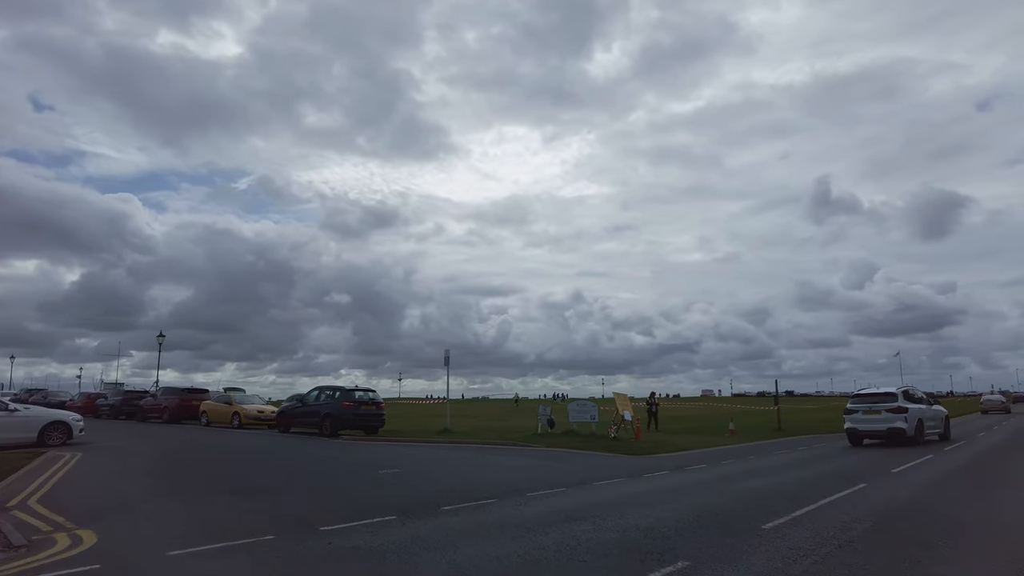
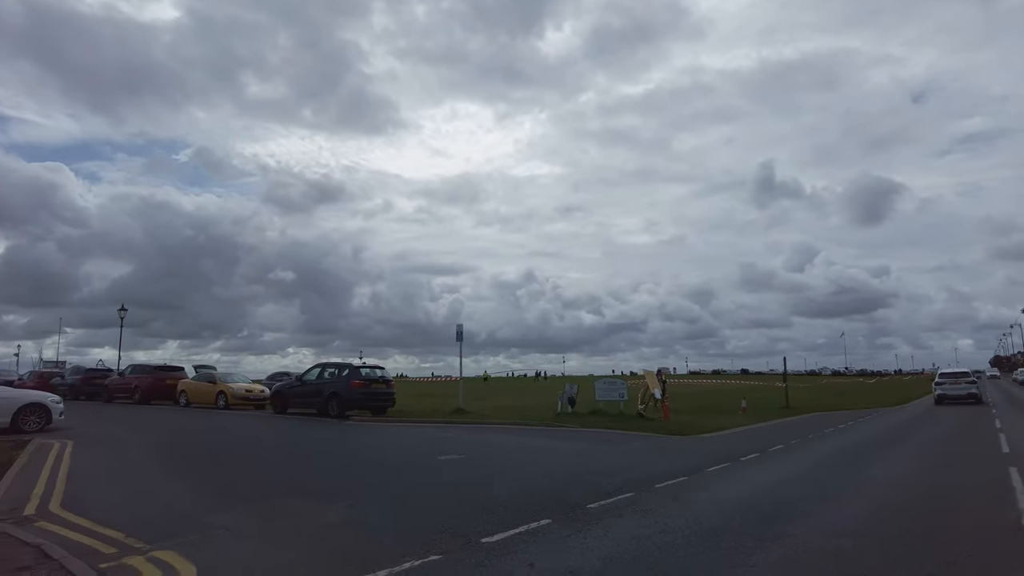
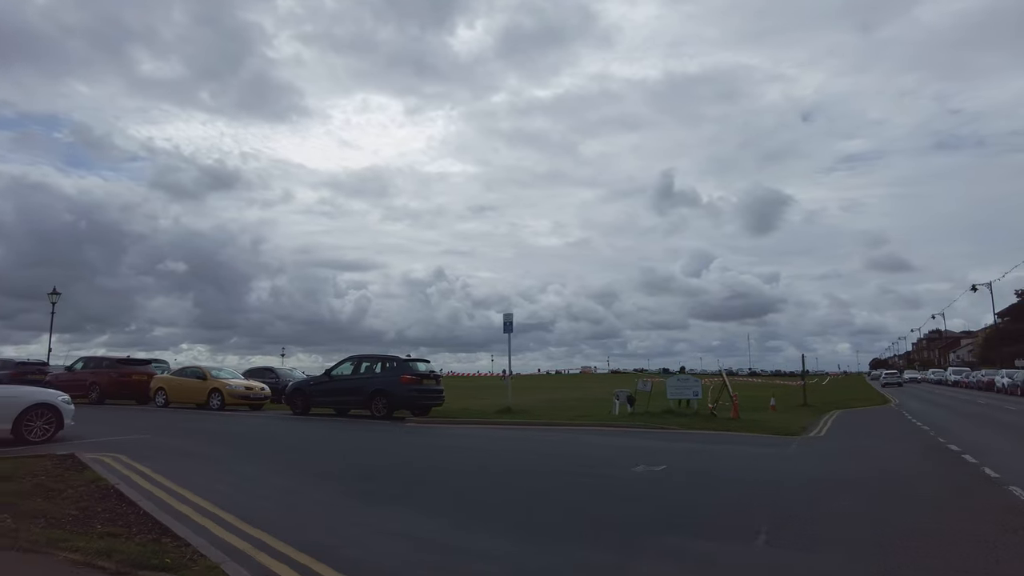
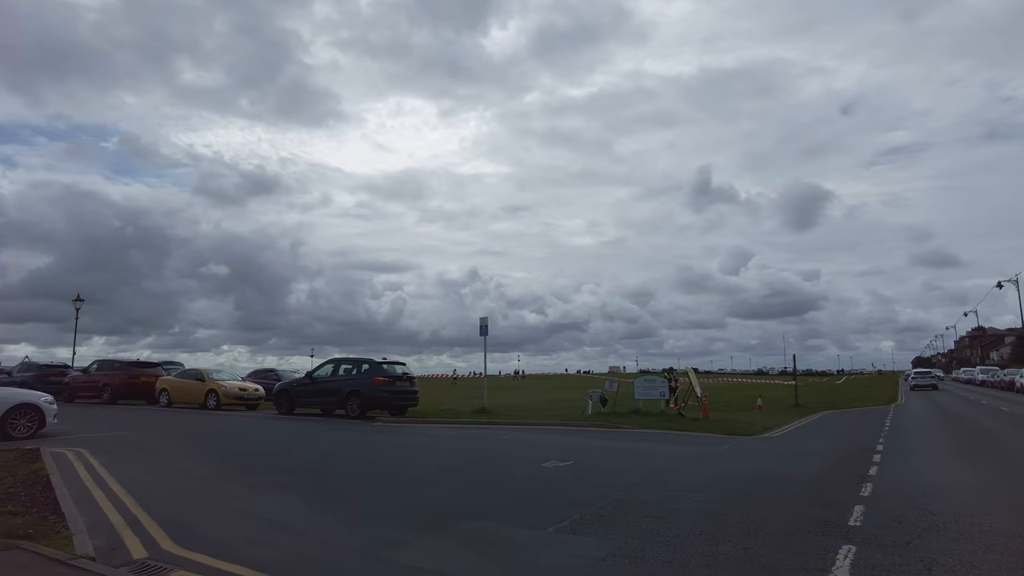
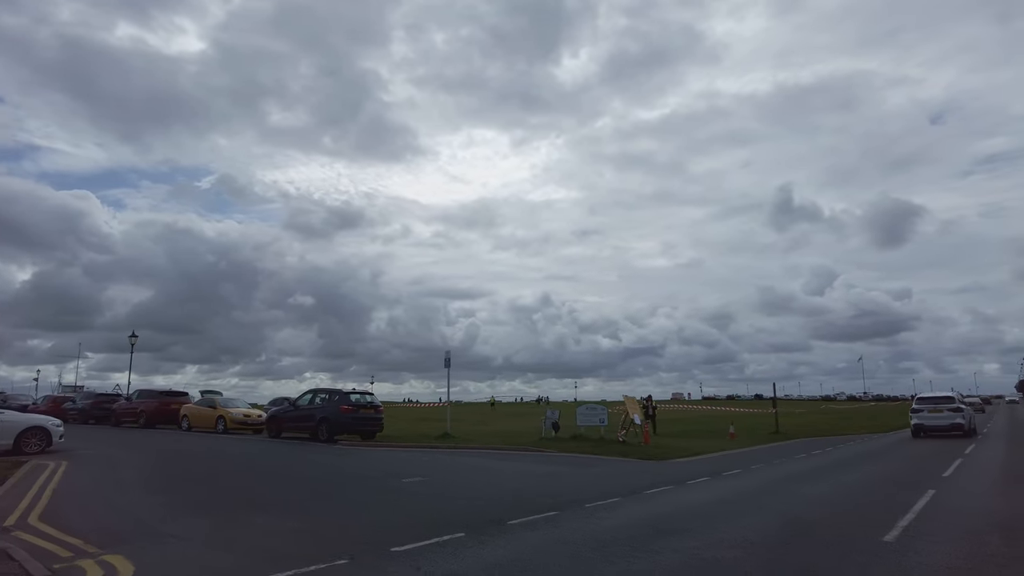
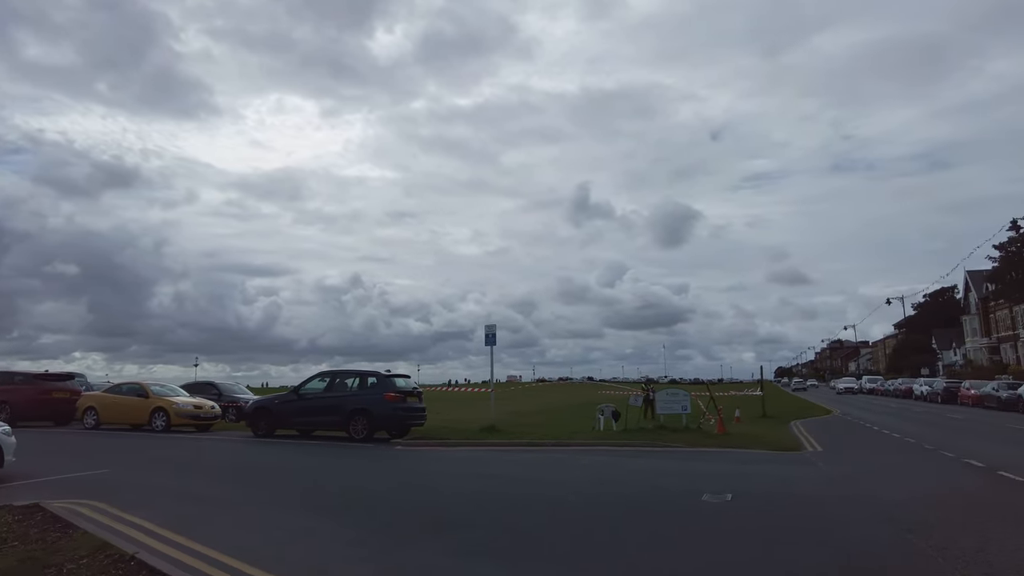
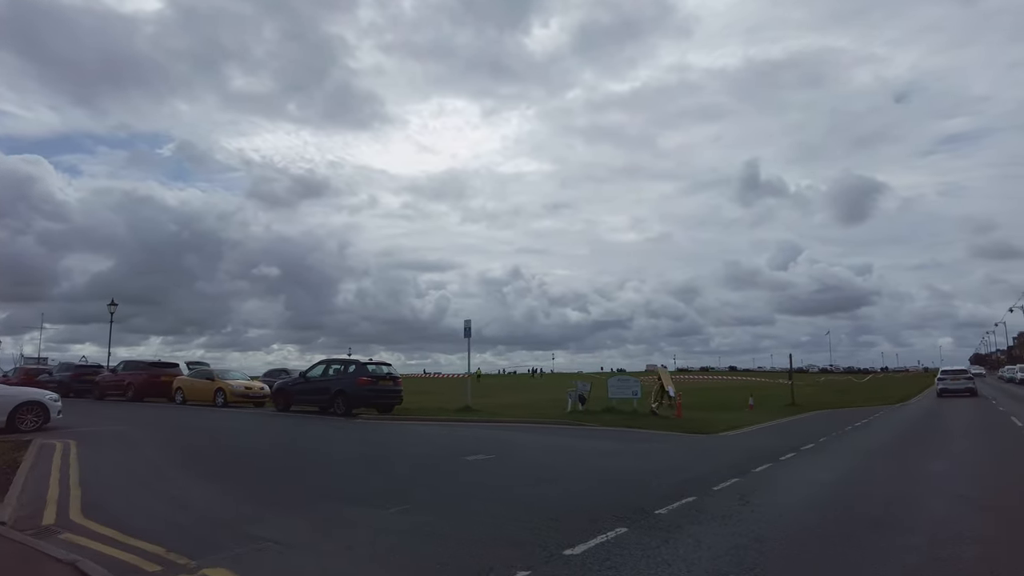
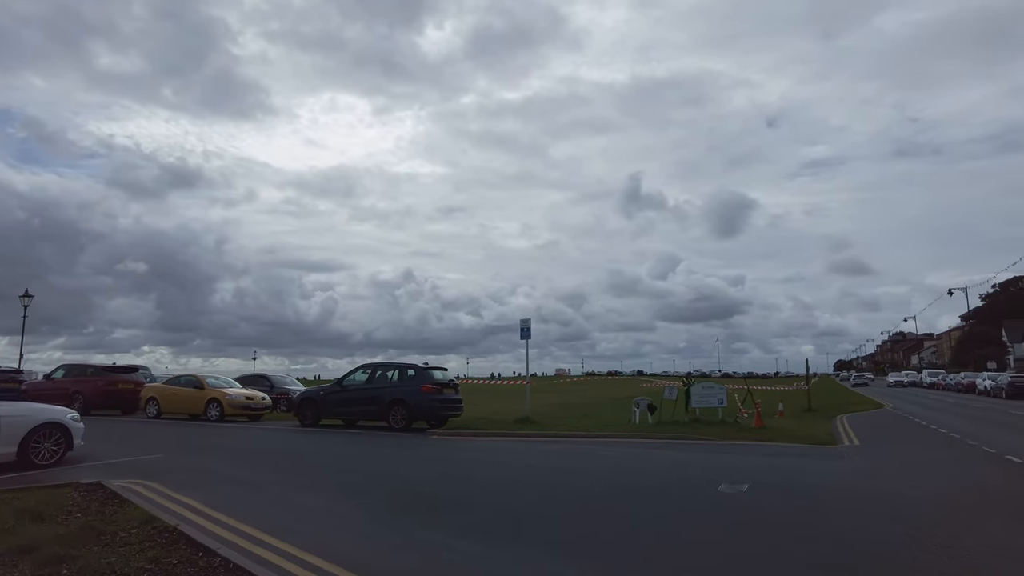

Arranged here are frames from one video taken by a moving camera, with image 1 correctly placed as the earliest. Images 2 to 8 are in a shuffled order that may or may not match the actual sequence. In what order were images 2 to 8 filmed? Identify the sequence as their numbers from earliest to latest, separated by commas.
5, 2, 7, 4, 3, 8, 6
